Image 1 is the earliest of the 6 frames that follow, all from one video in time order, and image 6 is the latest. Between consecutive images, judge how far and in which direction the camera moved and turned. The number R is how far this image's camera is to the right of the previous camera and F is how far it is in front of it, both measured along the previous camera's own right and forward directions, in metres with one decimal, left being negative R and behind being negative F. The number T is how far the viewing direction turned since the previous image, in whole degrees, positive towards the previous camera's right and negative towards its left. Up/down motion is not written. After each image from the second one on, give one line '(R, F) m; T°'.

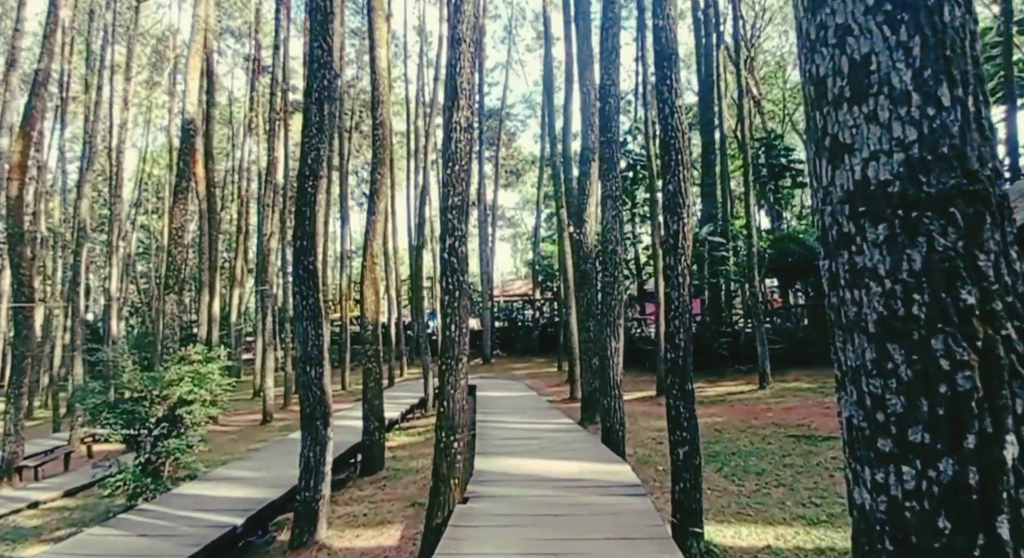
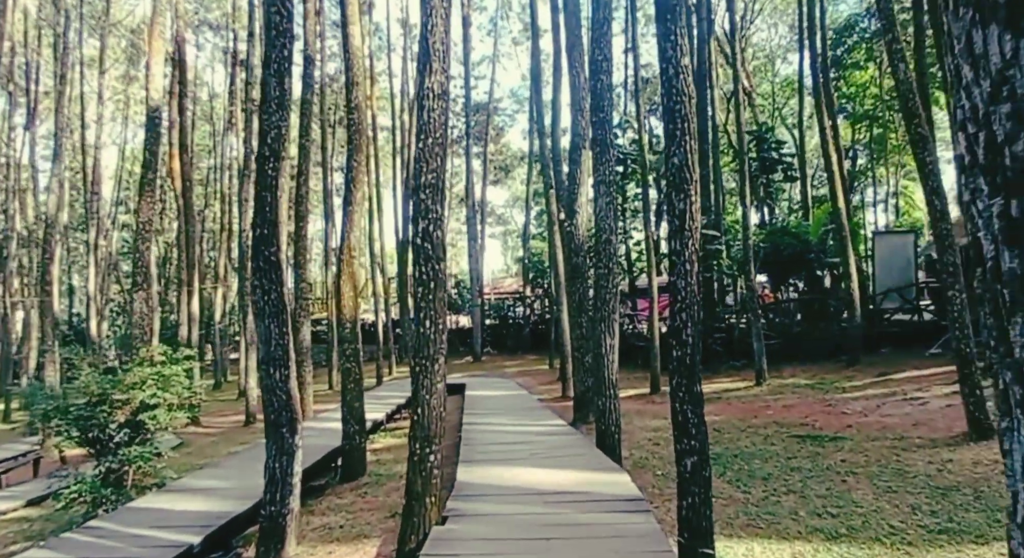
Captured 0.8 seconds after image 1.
(0.0, +0.5) m; +1°
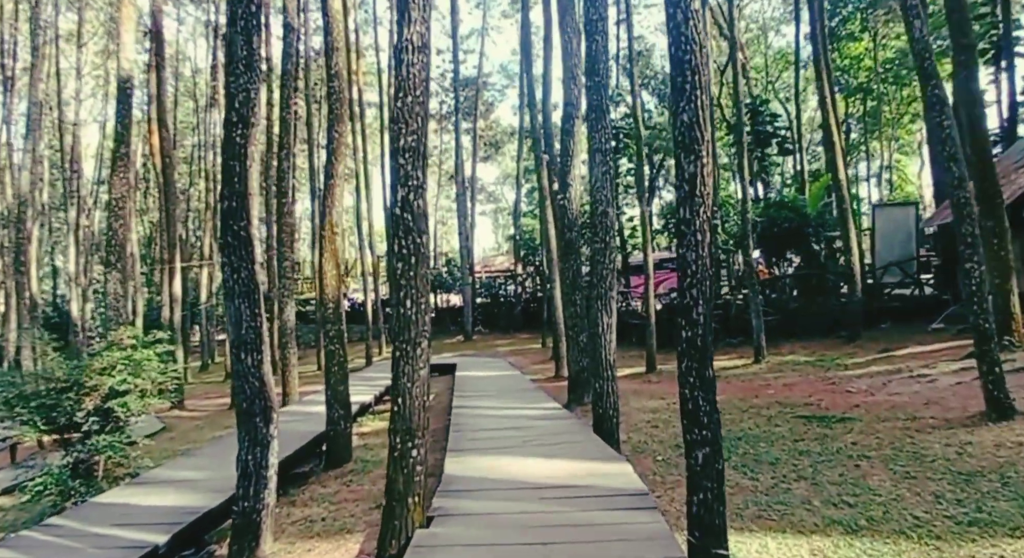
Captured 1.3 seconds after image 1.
(0.0, +0.4) m; +1°
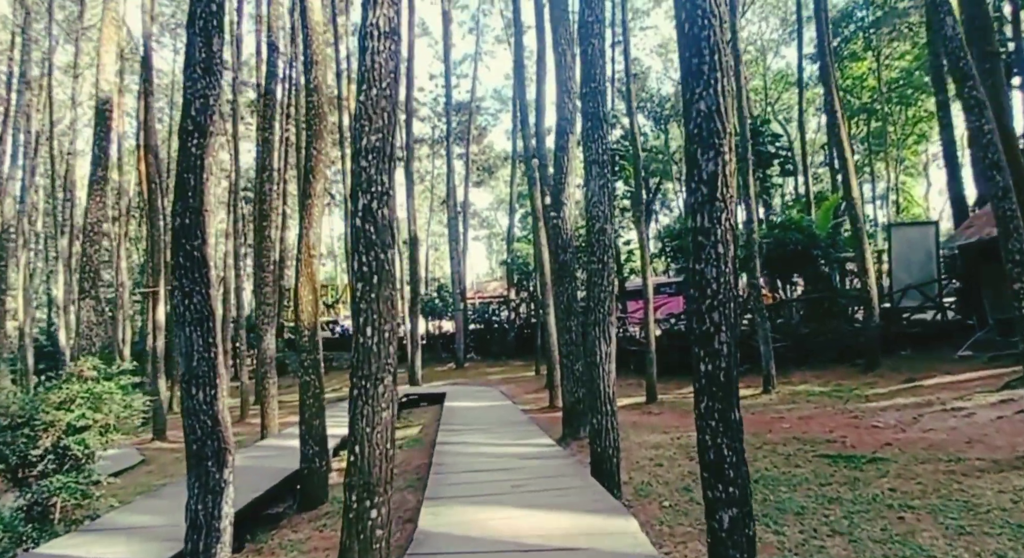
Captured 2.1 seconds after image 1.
(+0.1, +0.6) m; 0°
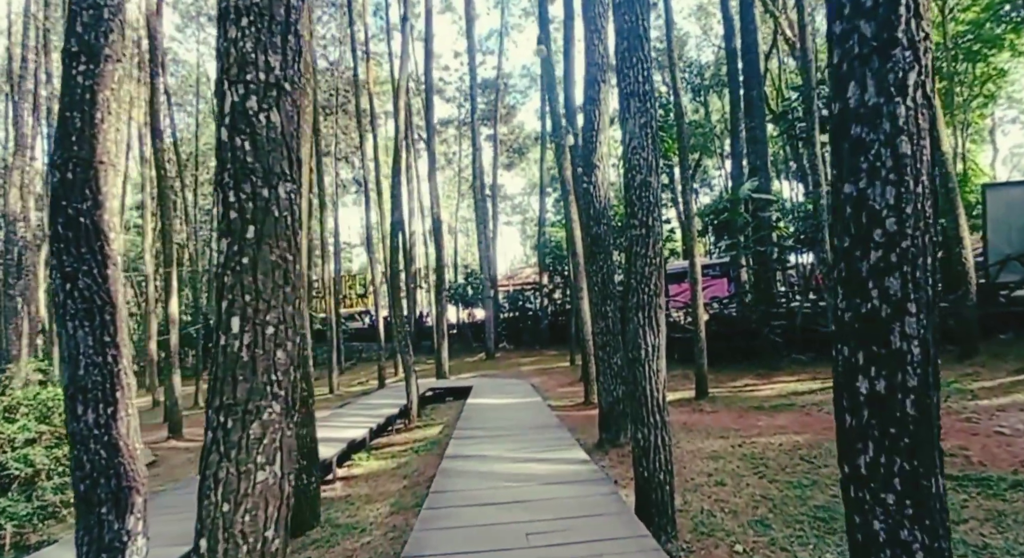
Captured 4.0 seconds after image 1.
(+0.1, +1.3) m; -3°
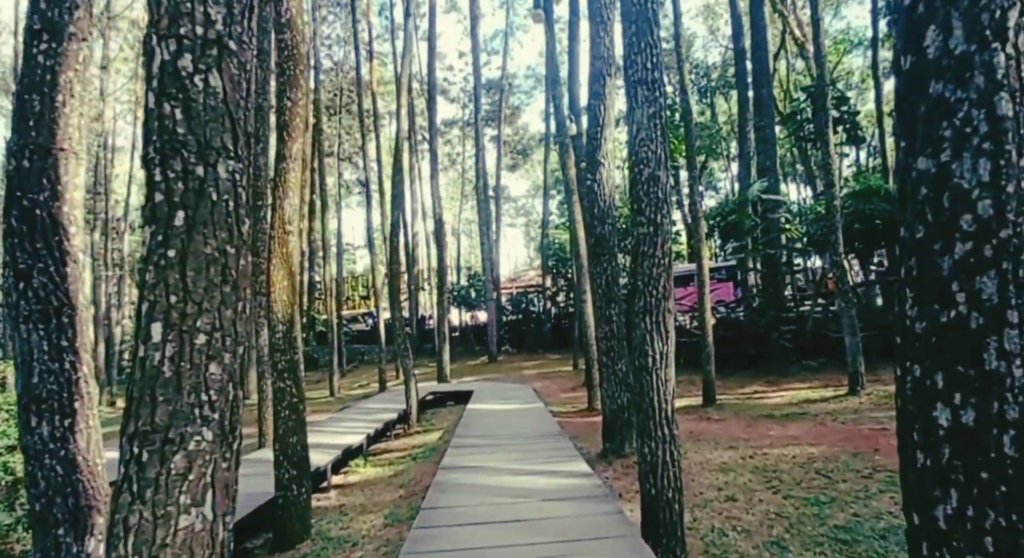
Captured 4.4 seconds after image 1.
(0.0, +0.3) m; 0°
